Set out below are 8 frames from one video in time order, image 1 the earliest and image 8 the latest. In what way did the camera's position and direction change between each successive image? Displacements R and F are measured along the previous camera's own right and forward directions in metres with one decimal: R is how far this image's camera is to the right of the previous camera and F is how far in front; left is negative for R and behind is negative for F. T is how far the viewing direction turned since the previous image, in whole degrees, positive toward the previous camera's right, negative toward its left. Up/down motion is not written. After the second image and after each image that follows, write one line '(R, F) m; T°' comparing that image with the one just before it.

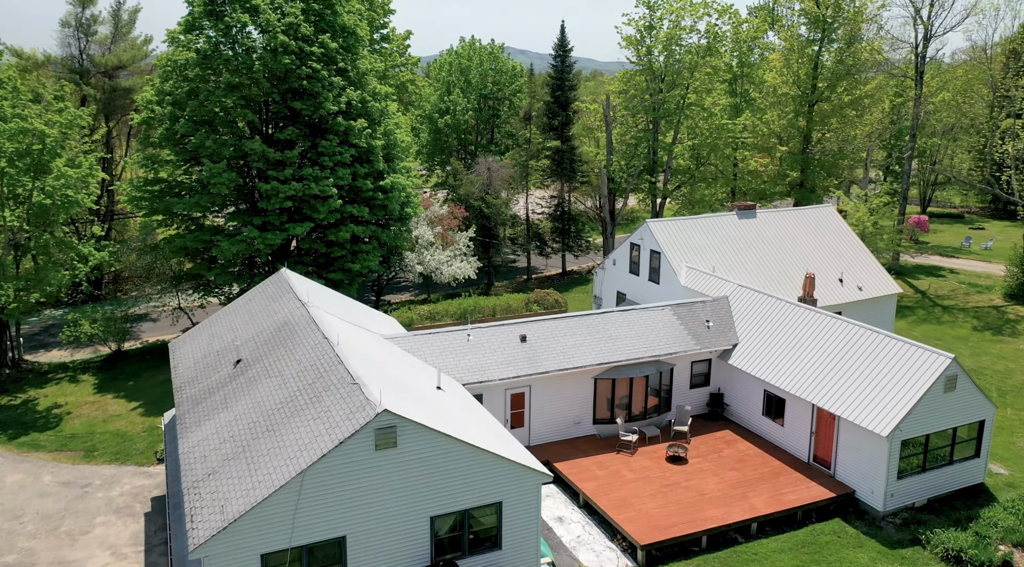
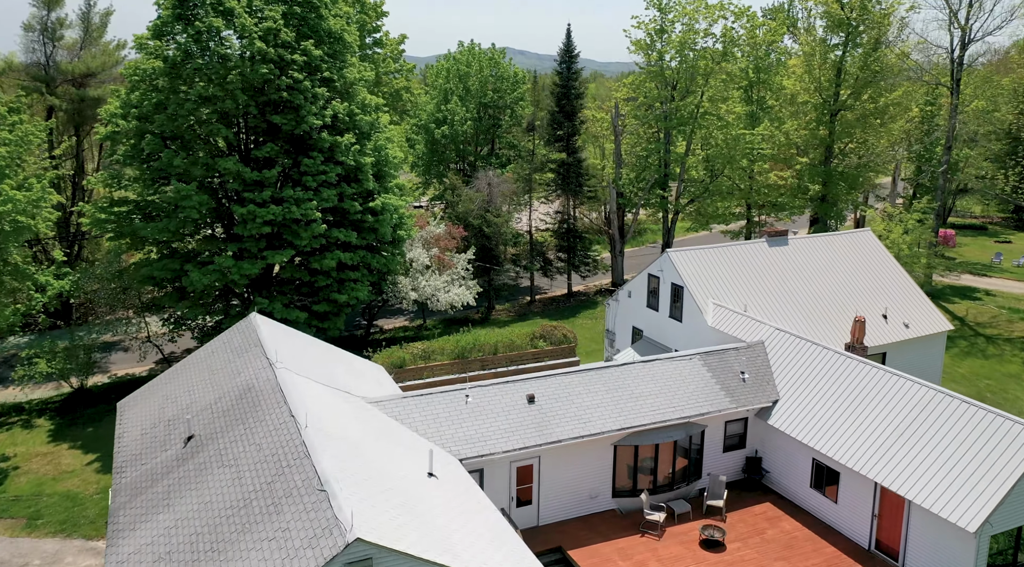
(-0.1, +2.7) m; 0°
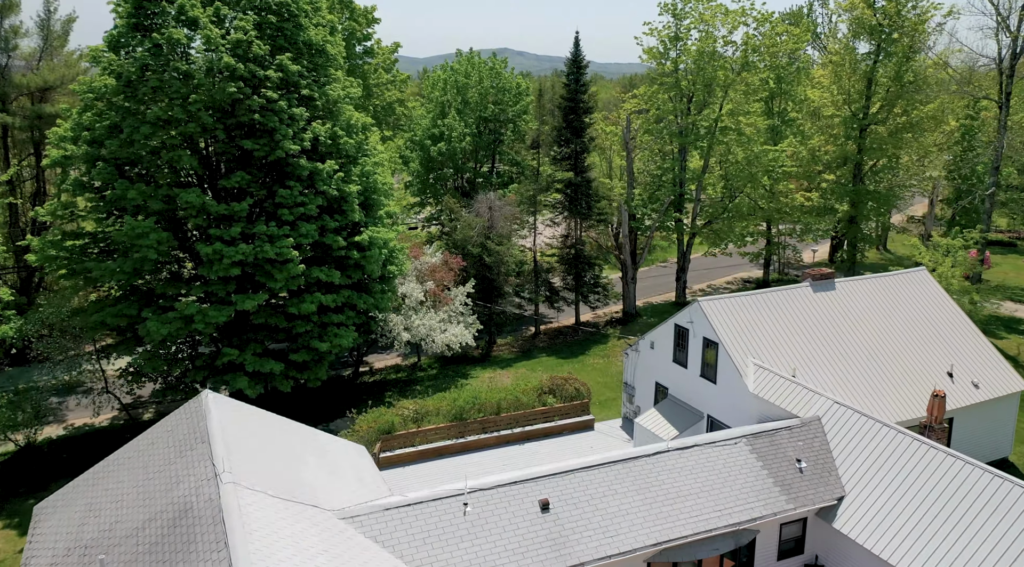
(-0.2, +3.0) m; 0°
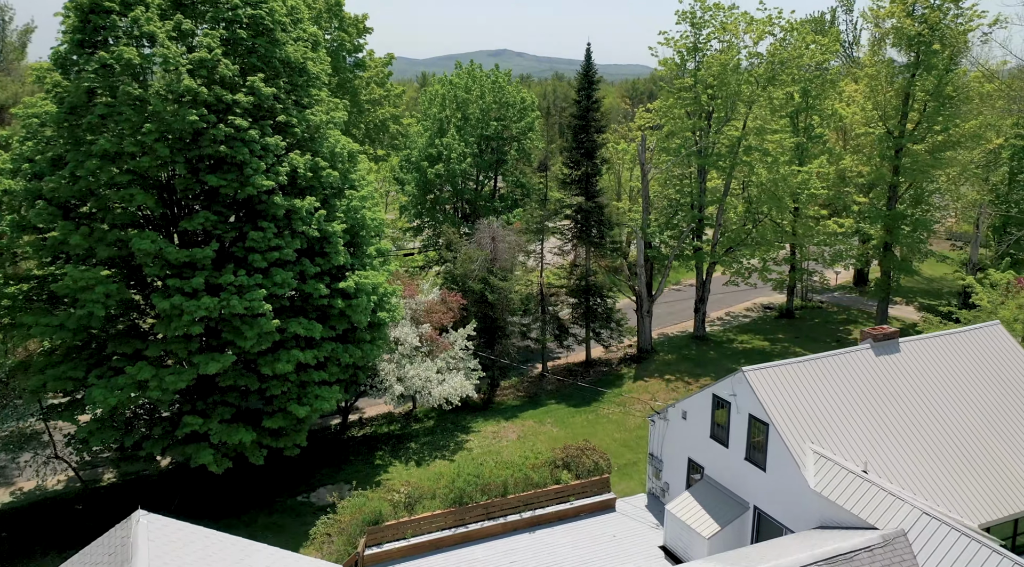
(-0.2, +2.9) m; 0°
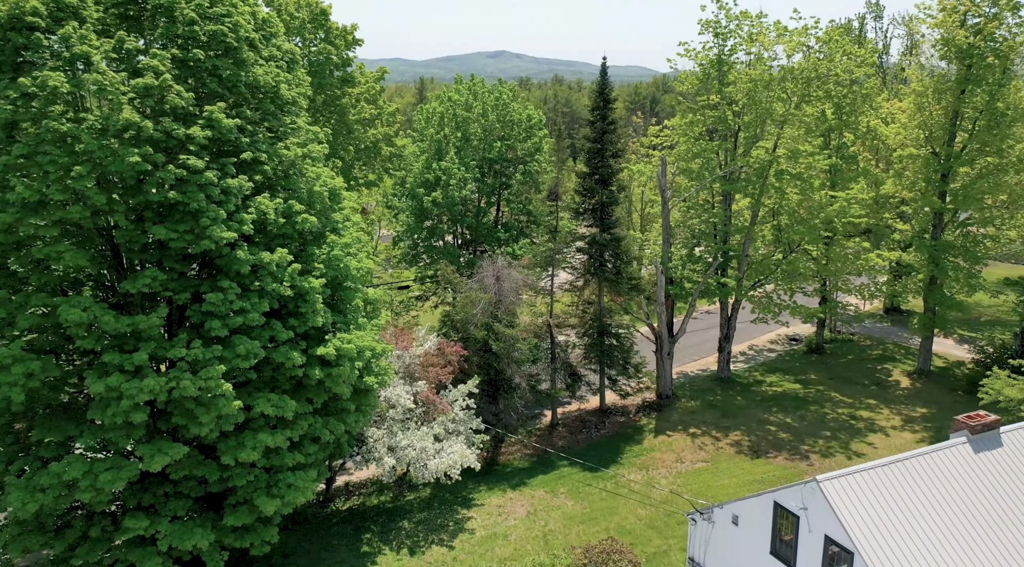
(-0.3, +3.2) m; 0°
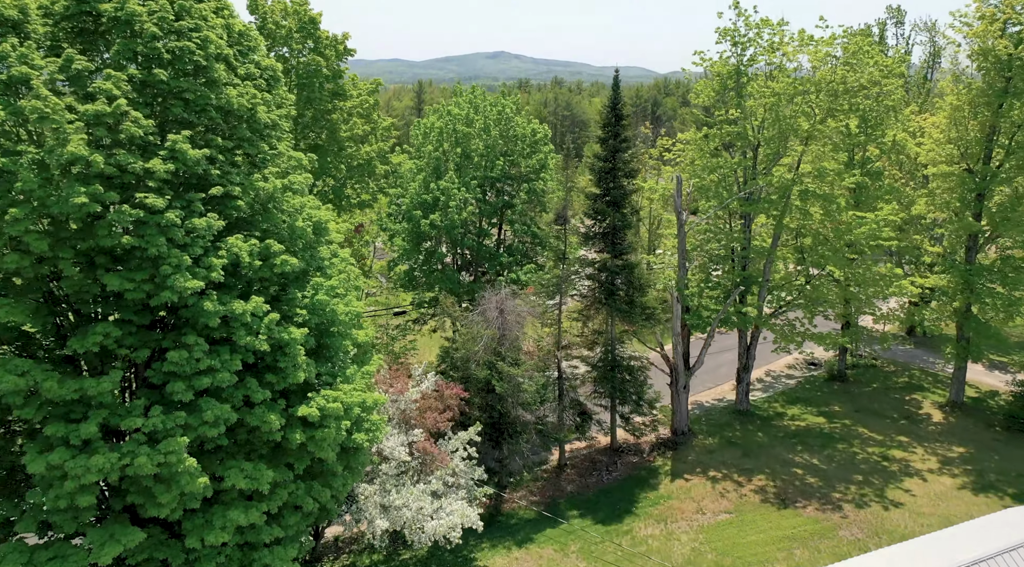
(-0.2, +2.0) m; 0°
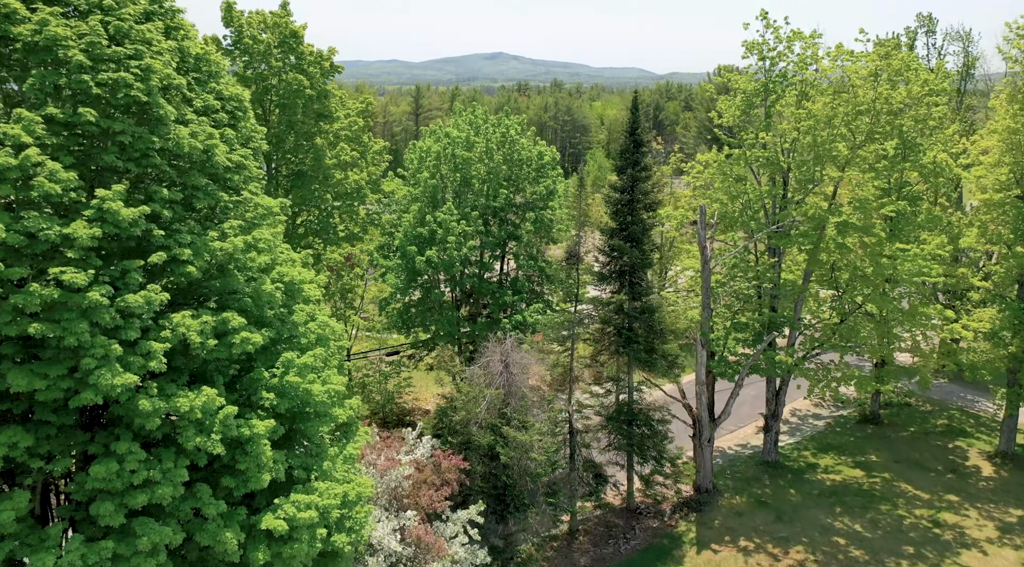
(-0.2, +2.7) m; 0°
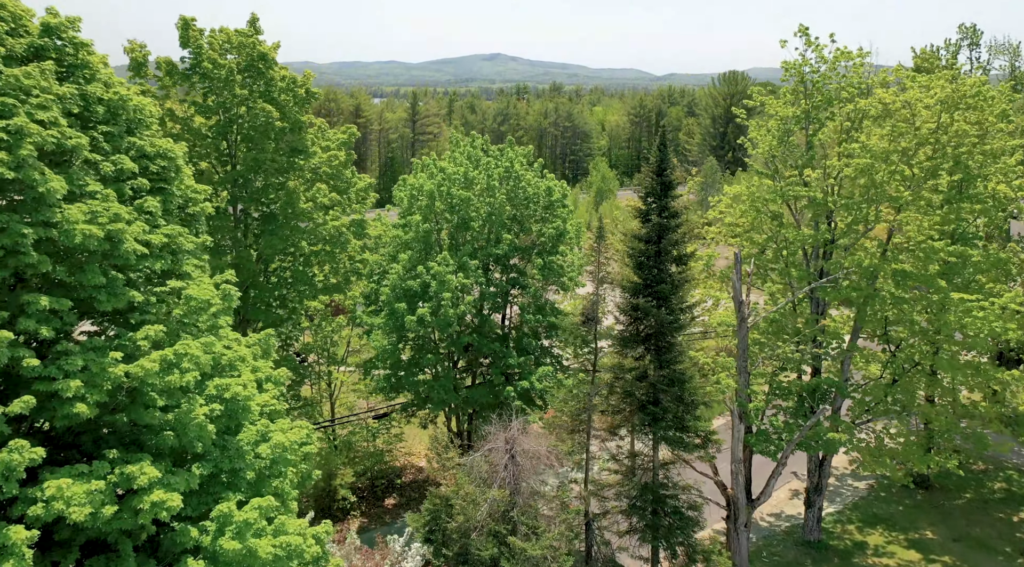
(-0.2, +3.3) m; 0°
